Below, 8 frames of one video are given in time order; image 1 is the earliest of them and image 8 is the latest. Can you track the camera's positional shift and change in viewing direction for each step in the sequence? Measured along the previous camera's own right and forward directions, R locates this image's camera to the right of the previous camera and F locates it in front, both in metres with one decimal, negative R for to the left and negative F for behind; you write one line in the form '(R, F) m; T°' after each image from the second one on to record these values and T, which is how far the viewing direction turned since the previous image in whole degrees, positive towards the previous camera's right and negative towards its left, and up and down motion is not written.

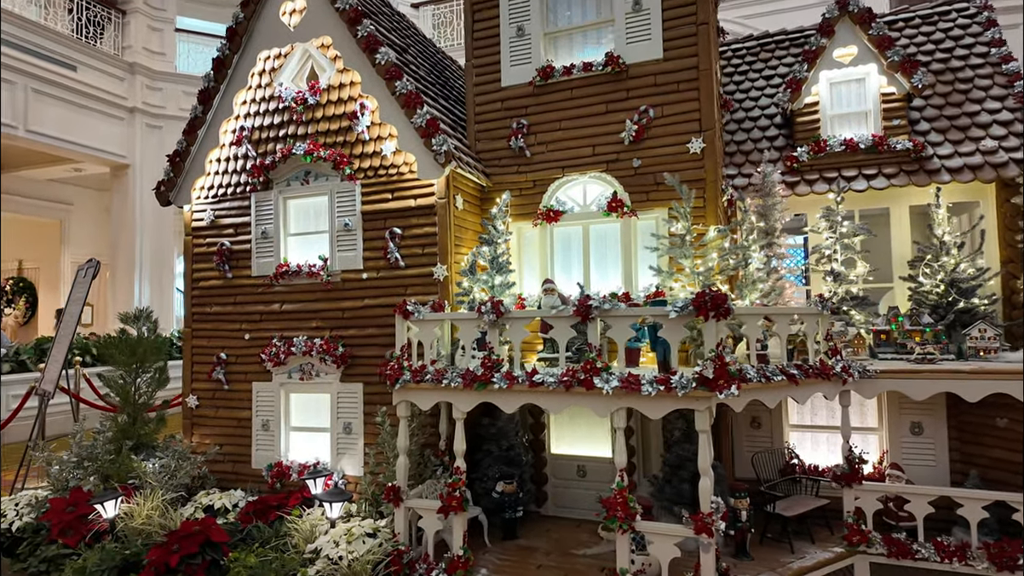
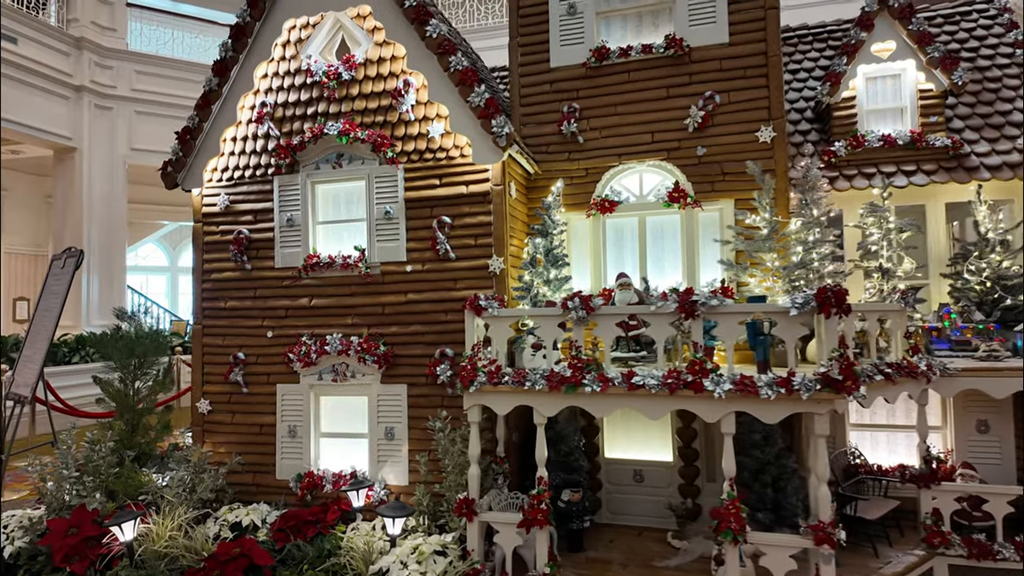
(-1.0, +0.4) m; +5°
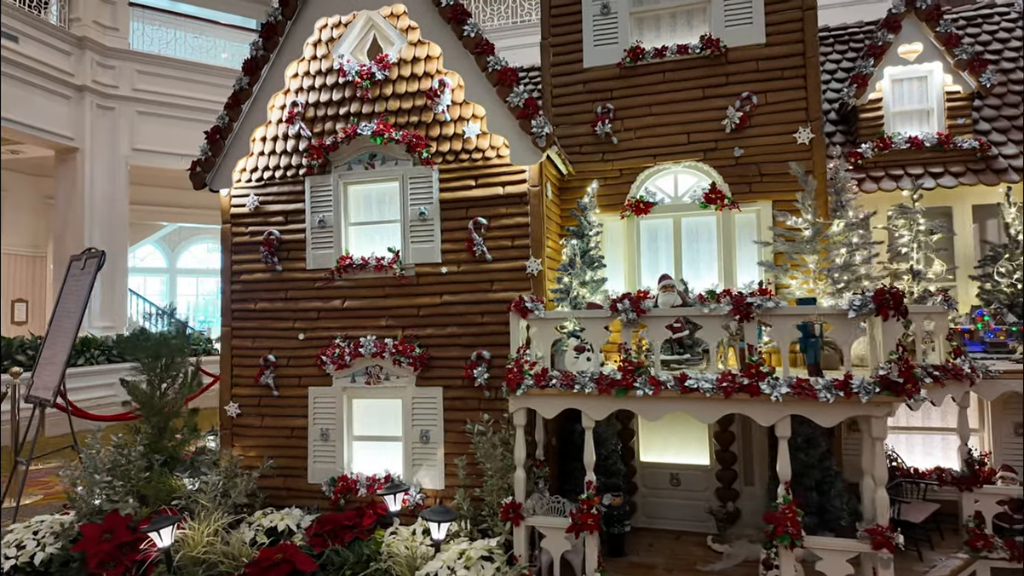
(-0.4, 0.0) m; 0°
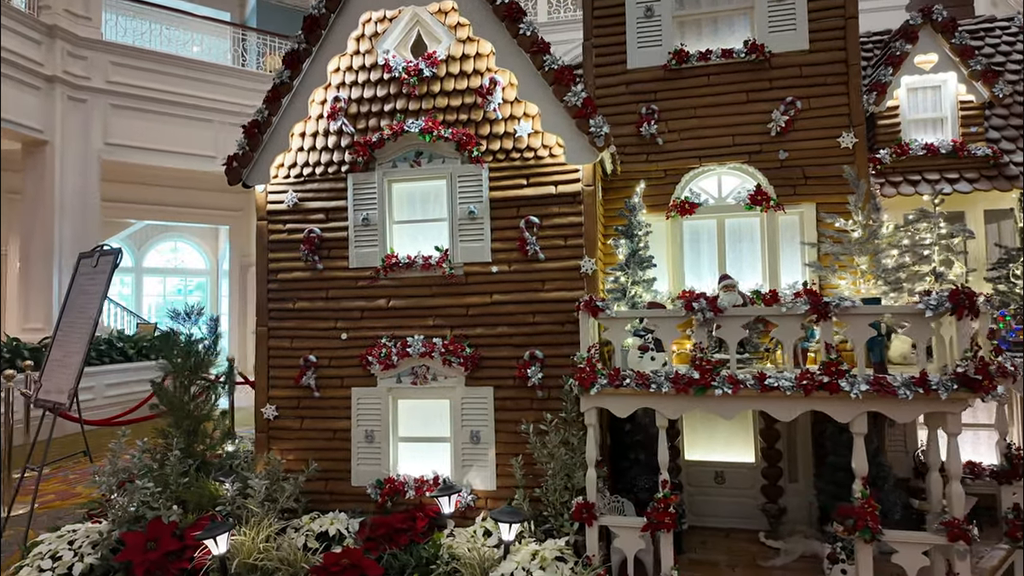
(-0.8, 0.0) m; +3°
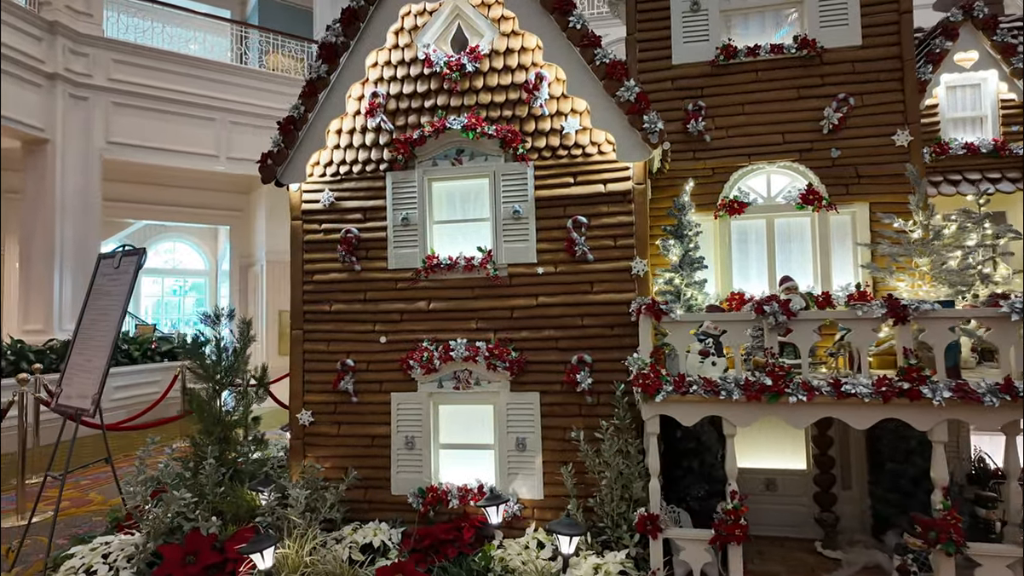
(-0.5, +0.2) m; 0°
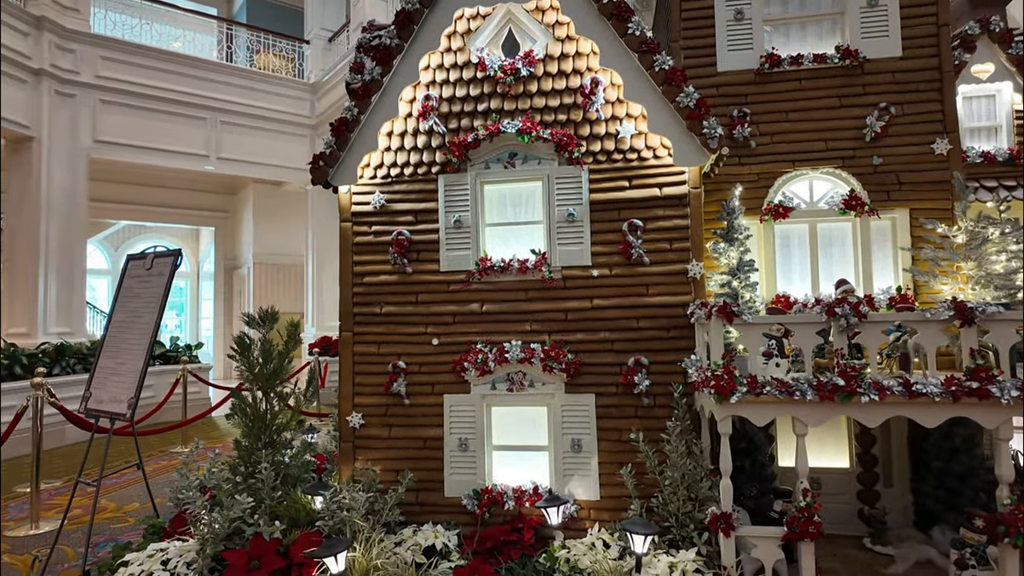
(-0.7, 0.0) m; +2°
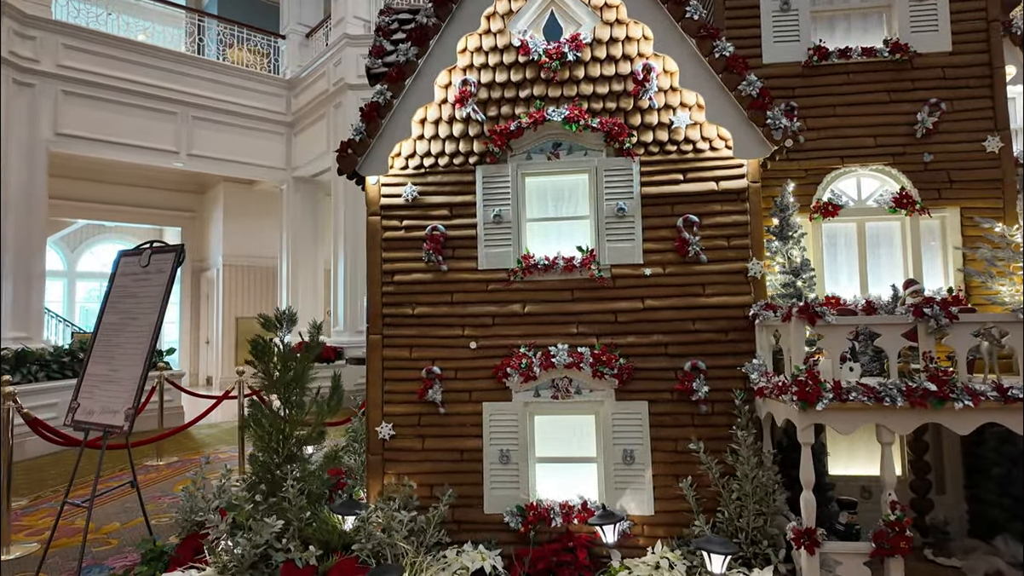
(-0.7, +0.4) m; +3°
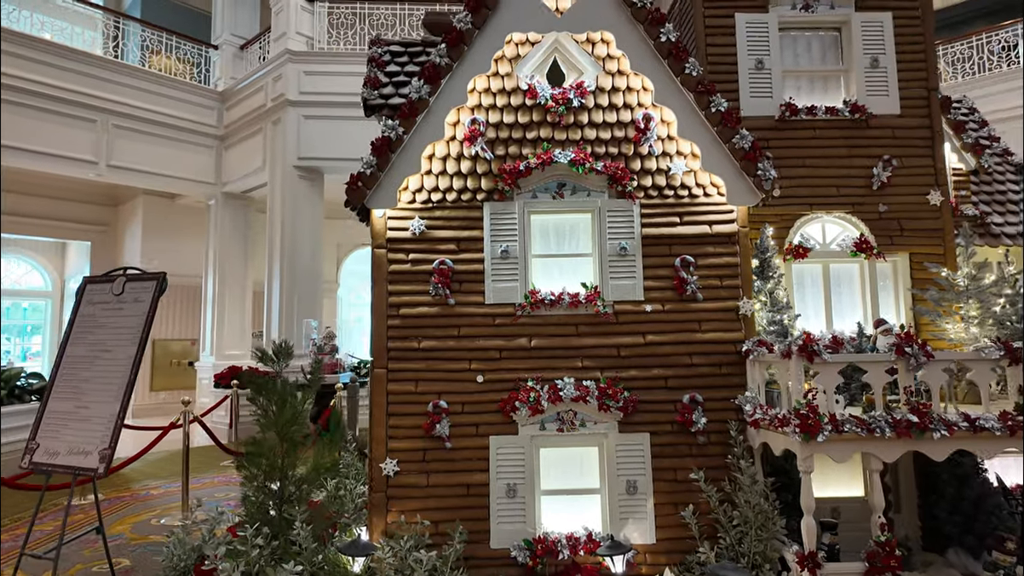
(-0.8, -0.1) m; +7°
